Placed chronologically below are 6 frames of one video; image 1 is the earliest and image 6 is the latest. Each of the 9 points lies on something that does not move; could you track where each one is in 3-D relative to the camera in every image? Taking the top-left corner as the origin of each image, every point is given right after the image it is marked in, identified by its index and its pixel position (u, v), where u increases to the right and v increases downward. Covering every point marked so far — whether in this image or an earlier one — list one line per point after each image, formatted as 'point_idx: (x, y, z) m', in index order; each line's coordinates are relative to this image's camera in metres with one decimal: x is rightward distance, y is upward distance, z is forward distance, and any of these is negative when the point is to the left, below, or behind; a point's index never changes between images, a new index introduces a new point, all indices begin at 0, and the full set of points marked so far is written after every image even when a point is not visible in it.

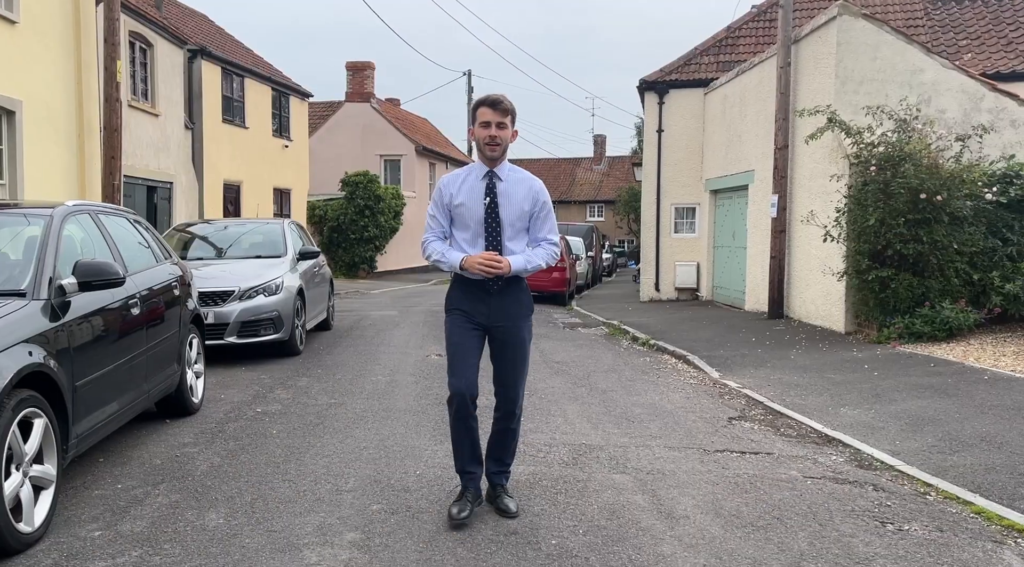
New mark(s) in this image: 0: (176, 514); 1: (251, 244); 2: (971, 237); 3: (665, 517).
0: (-1.5, -1.0, +4.0) m
1: (-3.2, +0.5, +10.8) m
2: (+5.1, +0.5, +10.0) m
3: (+0.7, -1.0, +4.1) m
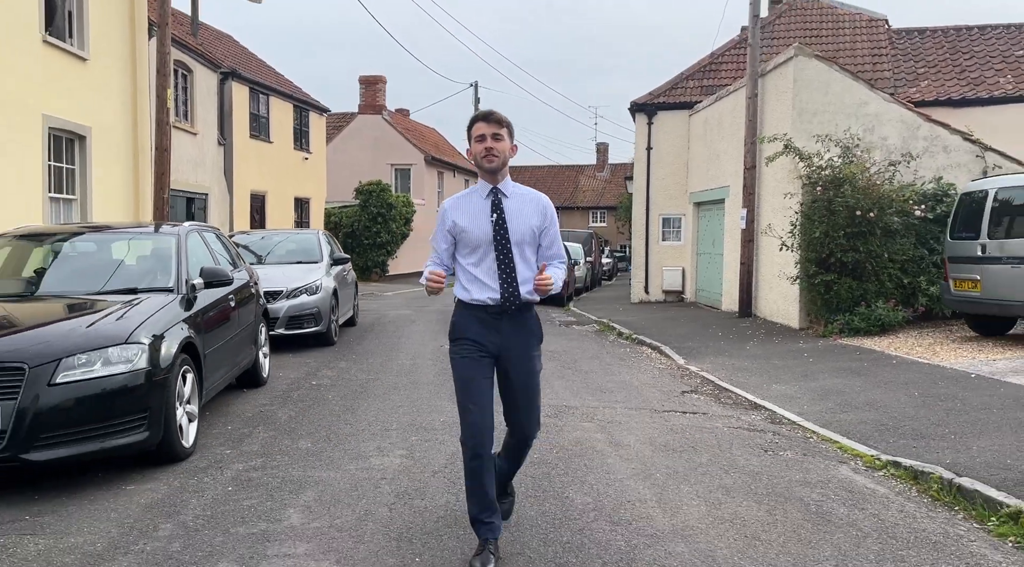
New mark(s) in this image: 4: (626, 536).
0: (-1.5, -1.0, +5.9) m
1: (-3.2, +0.5, +12.7) m
2: (+5.1, +0.5, +11.8) m
3: (+0.7, -1.0, +5.9) m
4: (+0.5, -1.1, +3.9) m
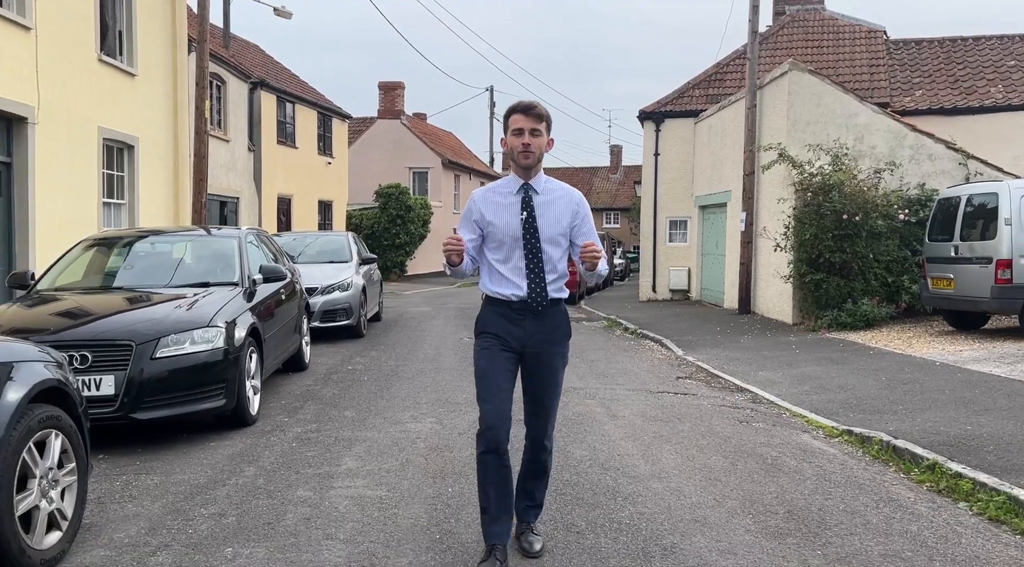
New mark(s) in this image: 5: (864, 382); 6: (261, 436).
0: (-1.4, -1.0, +6.9) m
1: (-3.0, +0.5, +13.8) m
2: (+5.3, +0.5, +12.7) m
3: (+0.8, -1.0, +6.9) m
4: (+0.6, -1.1, +5.0) m
5: (+3.4, -0.9, +8.7) m
6: (-1.7, -1.0, +6.0) m
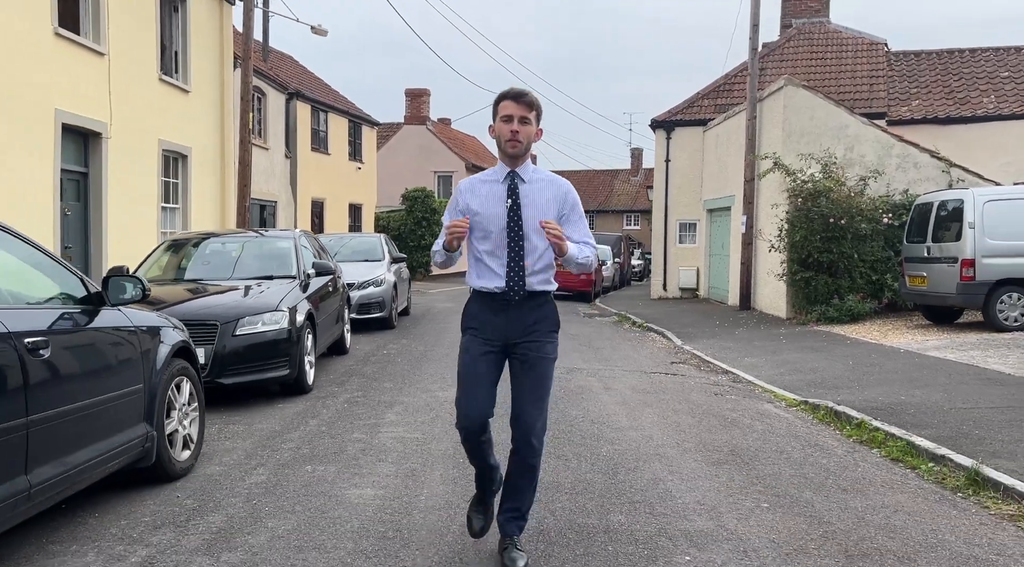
0: (-1.3, -0.9, +8.3) m
1: (-2.7, +0.5, +15.2) m
2: (+5.5, +0.5, +14.0) m
3: (+0.9, -1.0, +8.3) m
4: (+0.6, -1.0, +6.3) m
5: (+3.5, -0.9, +9.9) m
6: (-1.6, -1.0, +7.4) m
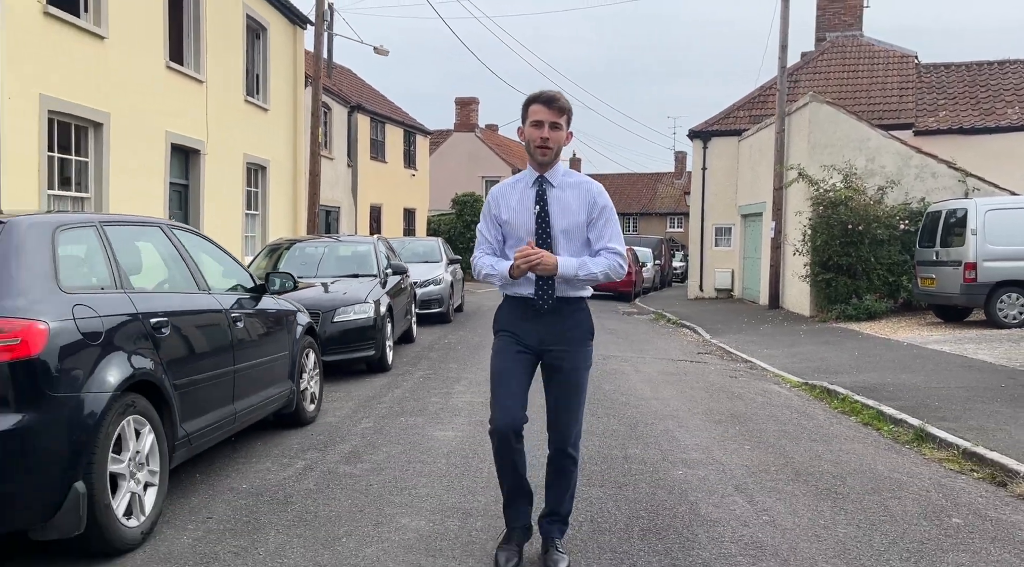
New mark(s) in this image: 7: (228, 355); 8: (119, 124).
0: (-0.8, -0.9, +9.9) m
1: (-1.8, +0.6, +16.9) m
2: (+6.3, +0.5, +15.2) m
3: (+1.4, -0.9, +9.7) m
4: (+1.0, -1.0, +7.8) m
5: (+4.1, -0.9, +11.3) m
6: (-1.1, -0.9, +9.0) m
7: (-1.6, -0.4, +5.0) m
8: (-4.9, +2.0, +11.2) m
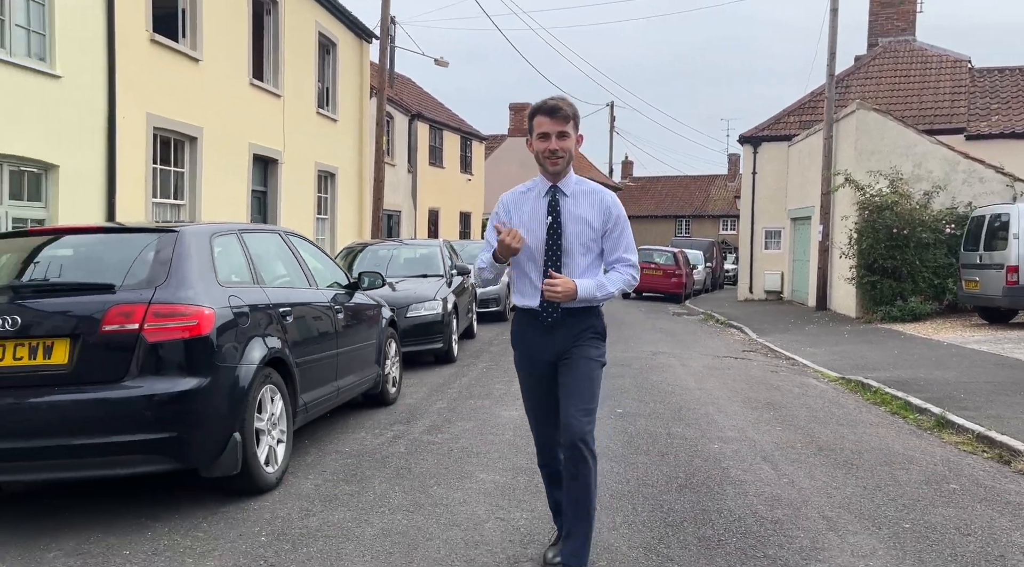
0: (-0.2, -0.9, +10.8) m
1: (-0.8, +0.6, +17.8) m
2: (+7.2, +0.5, +15.6) m
3: (+2.0, -1.0, +10.5) m
4: (+1.5, -1.0, +8.5) m
5: (+4.8, -0.9, +11.8) m
6: (-0.5, -0.9, +9.9) m
7: (-1.2, -0.4, +5.9) m
8: (-4.1, +2.0, +12.3) m
